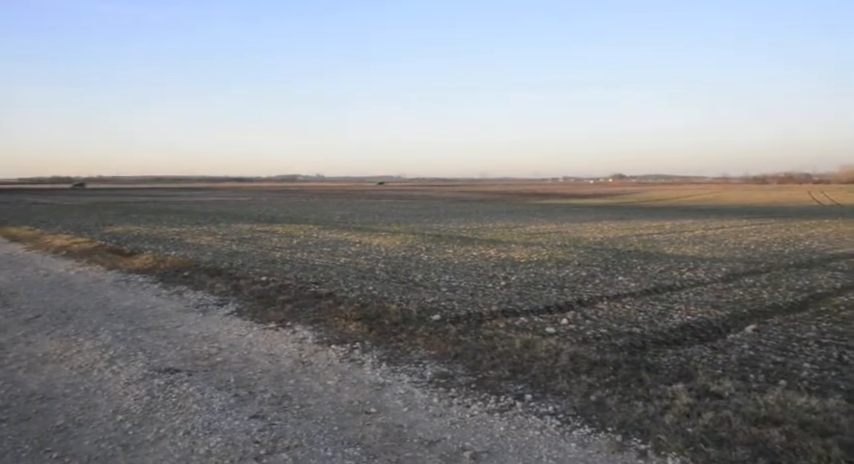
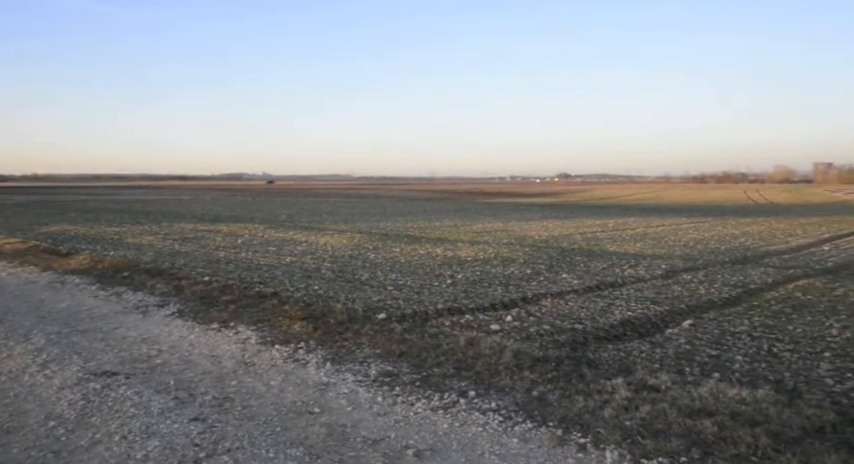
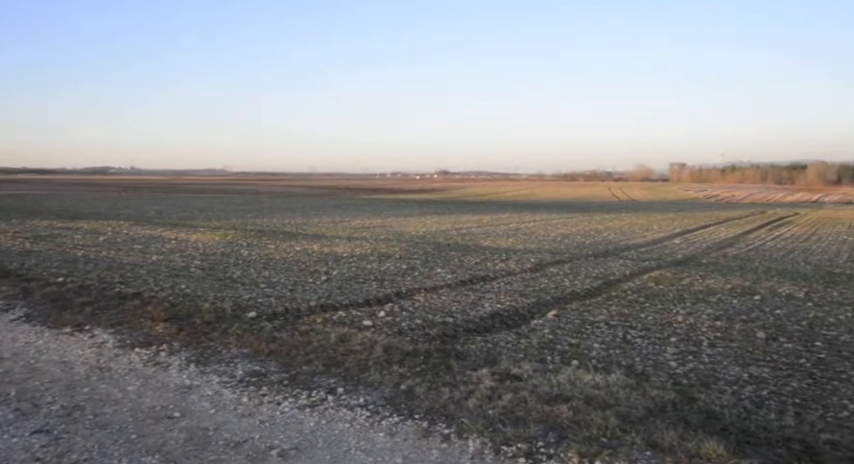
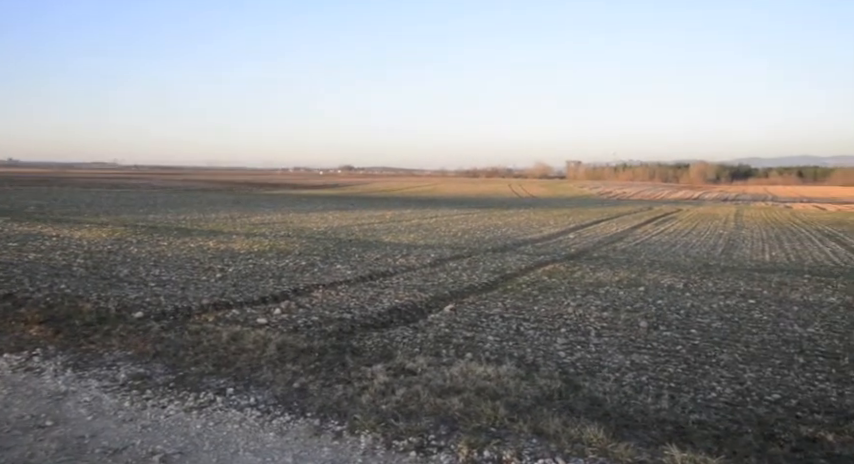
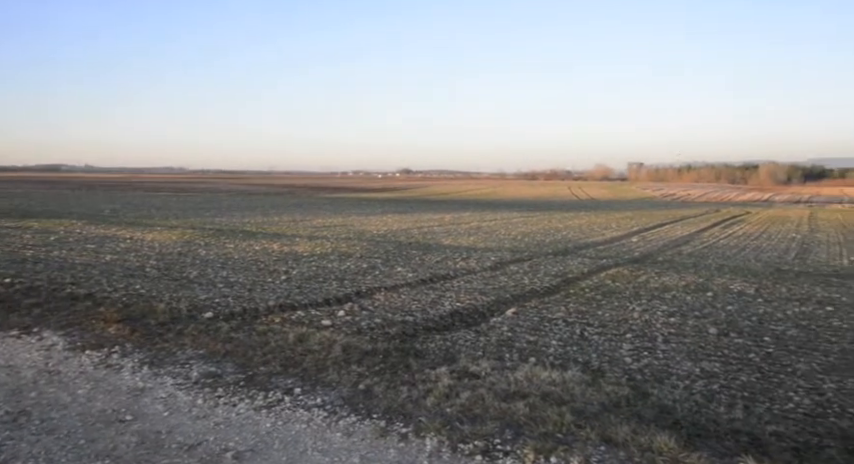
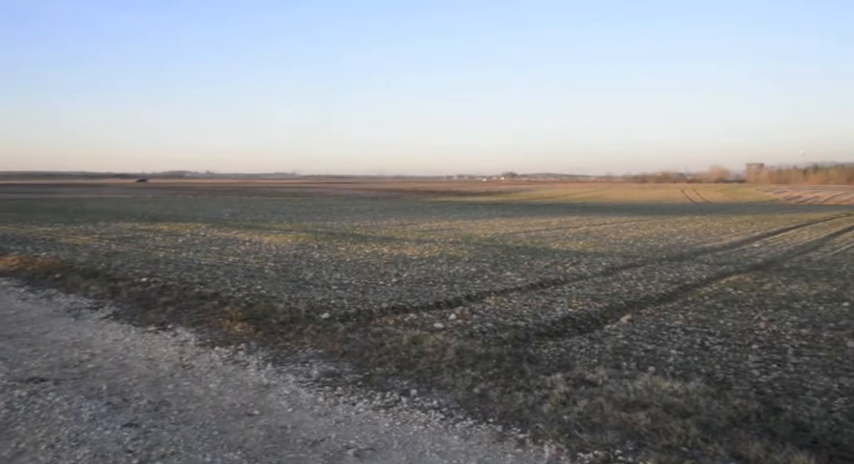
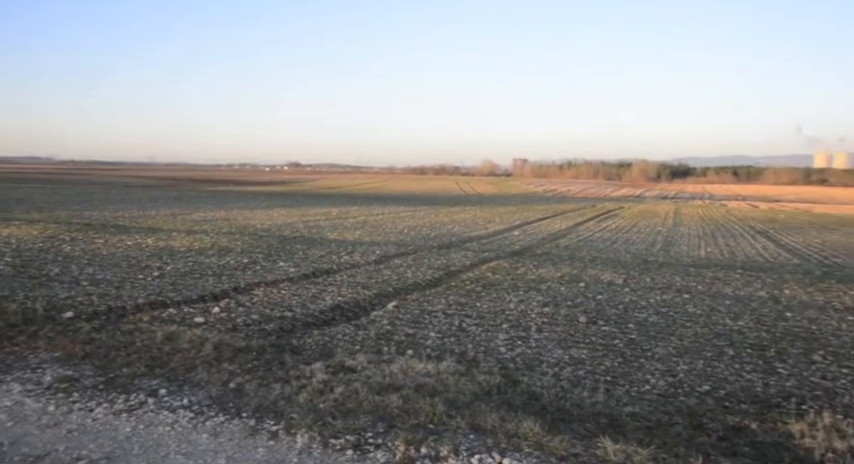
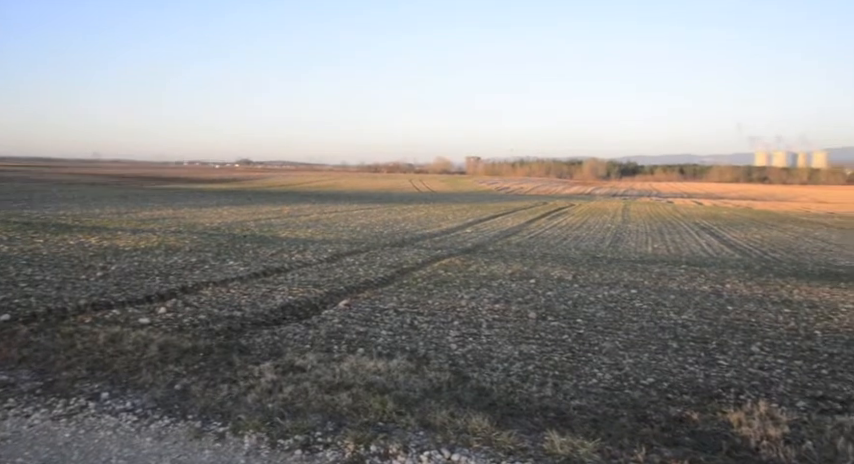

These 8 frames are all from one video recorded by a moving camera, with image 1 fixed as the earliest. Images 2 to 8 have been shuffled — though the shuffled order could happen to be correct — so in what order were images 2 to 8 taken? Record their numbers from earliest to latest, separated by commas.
2, 6, 3, 5, 4, 7, 8
